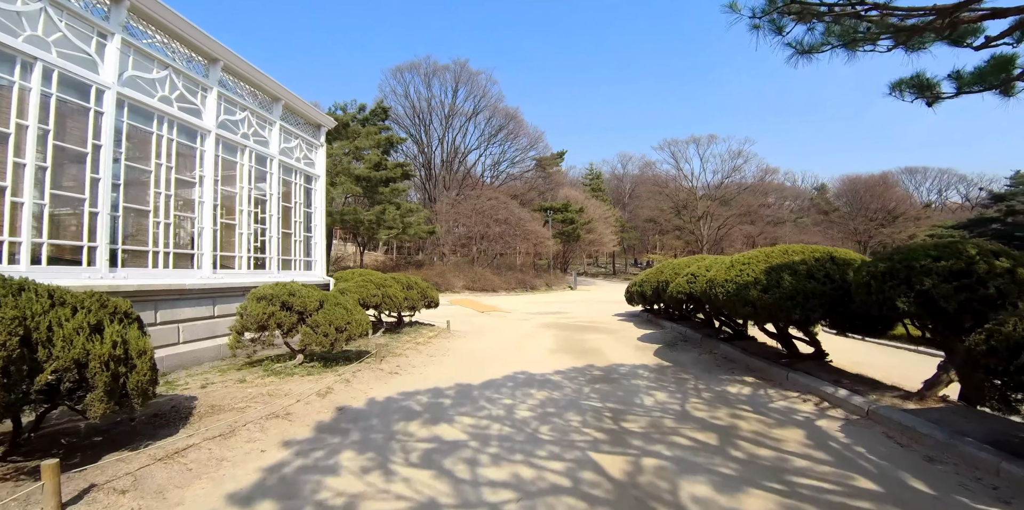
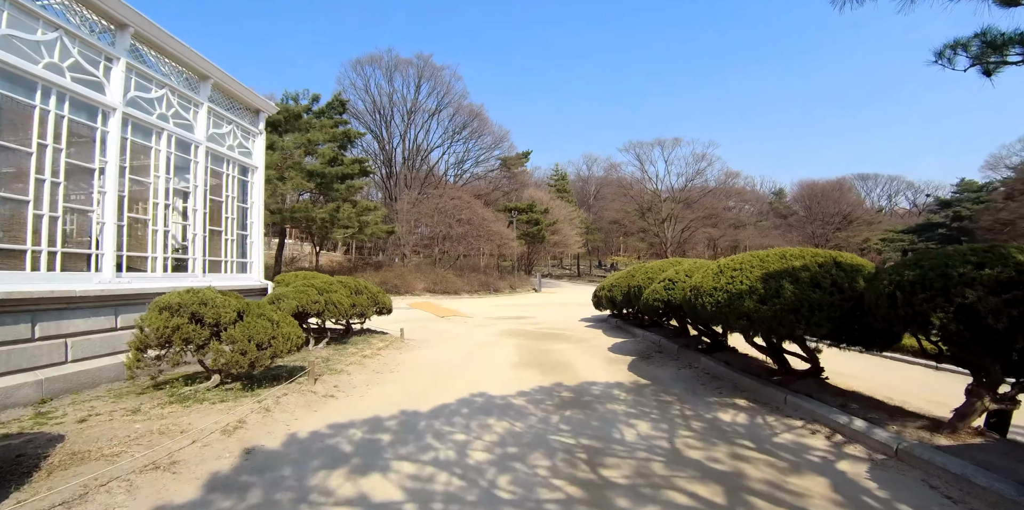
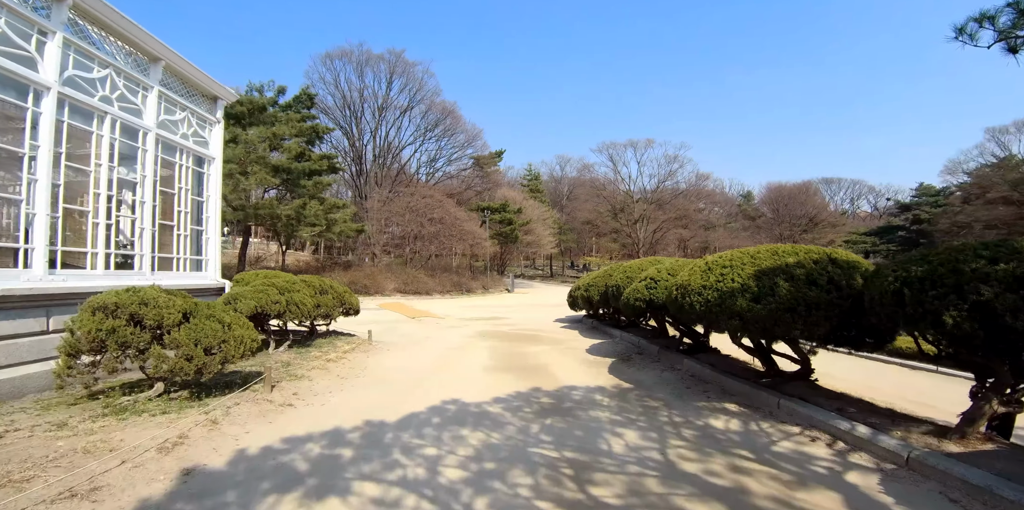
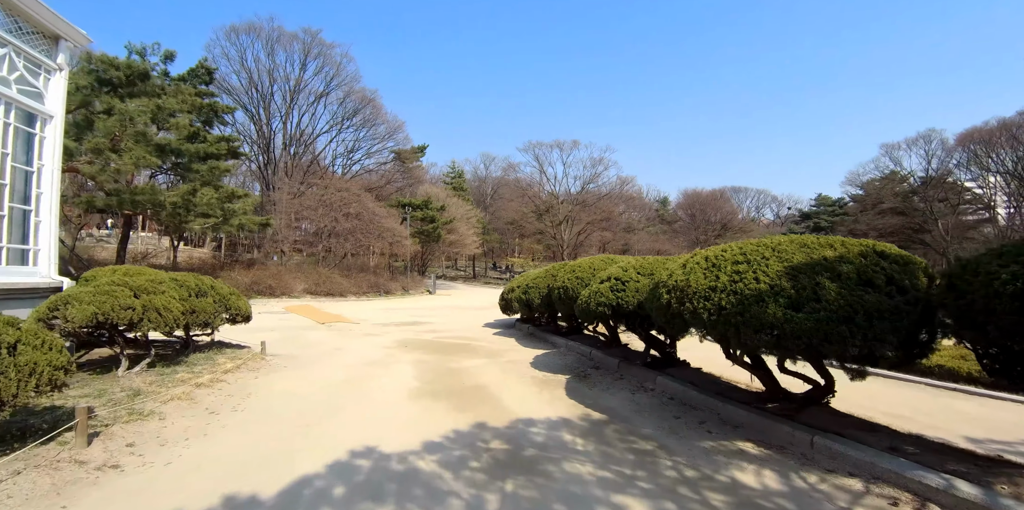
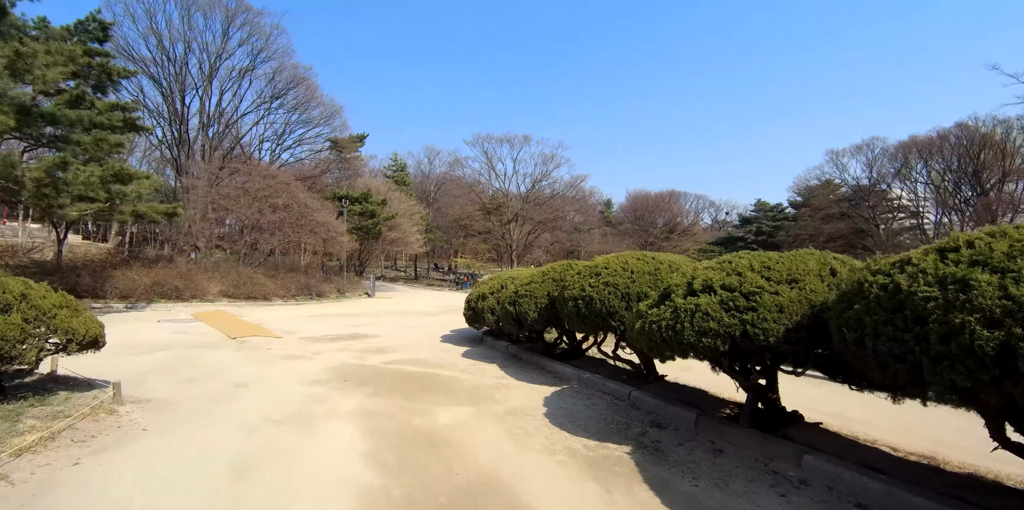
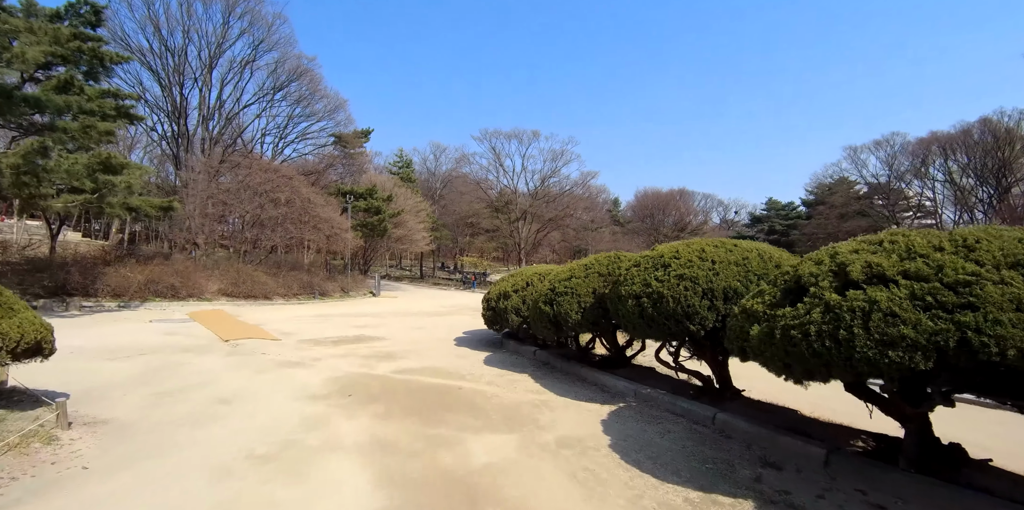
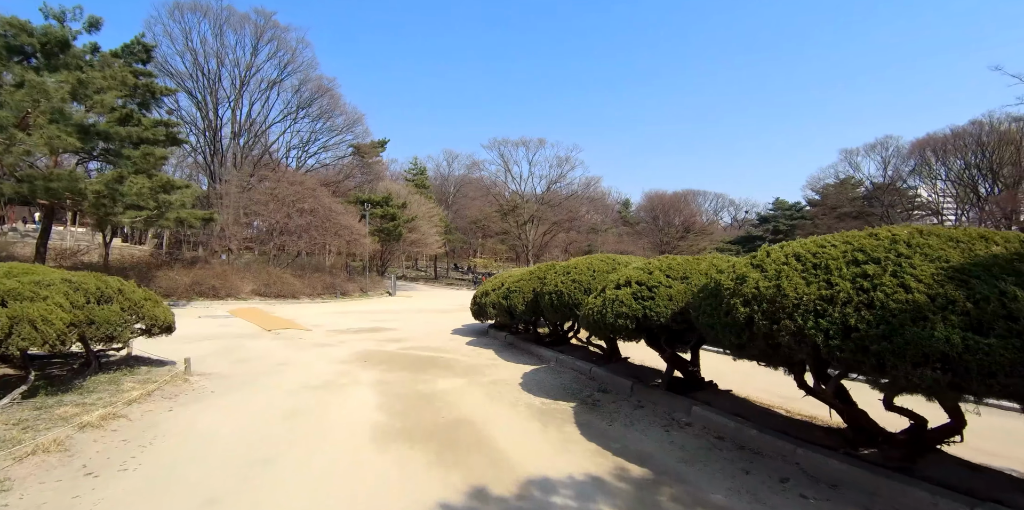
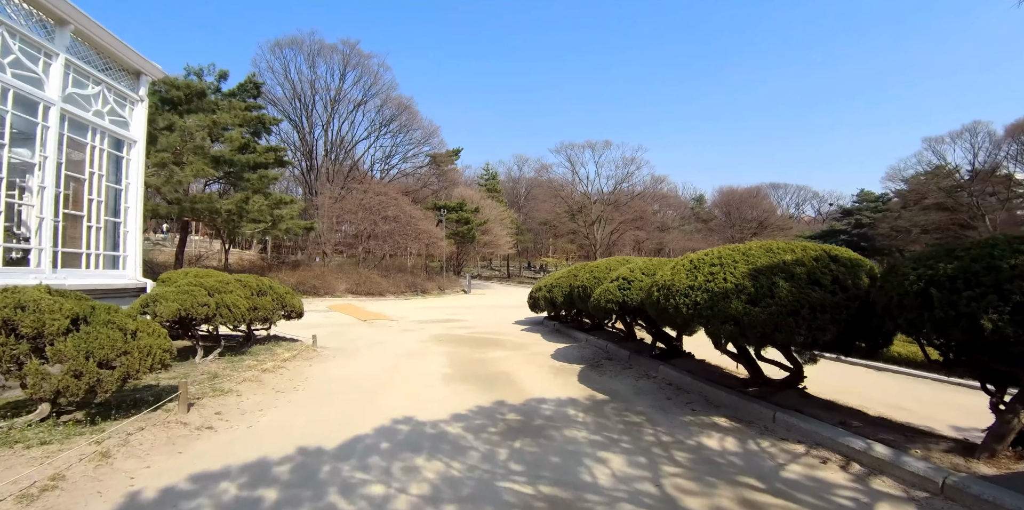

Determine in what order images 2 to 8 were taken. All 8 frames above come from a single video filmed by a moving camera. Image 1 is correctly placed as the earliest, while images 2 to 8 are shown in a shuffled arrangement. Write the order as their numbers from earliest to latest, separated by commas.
2, 3, 8, 4, 7, 5, 6
